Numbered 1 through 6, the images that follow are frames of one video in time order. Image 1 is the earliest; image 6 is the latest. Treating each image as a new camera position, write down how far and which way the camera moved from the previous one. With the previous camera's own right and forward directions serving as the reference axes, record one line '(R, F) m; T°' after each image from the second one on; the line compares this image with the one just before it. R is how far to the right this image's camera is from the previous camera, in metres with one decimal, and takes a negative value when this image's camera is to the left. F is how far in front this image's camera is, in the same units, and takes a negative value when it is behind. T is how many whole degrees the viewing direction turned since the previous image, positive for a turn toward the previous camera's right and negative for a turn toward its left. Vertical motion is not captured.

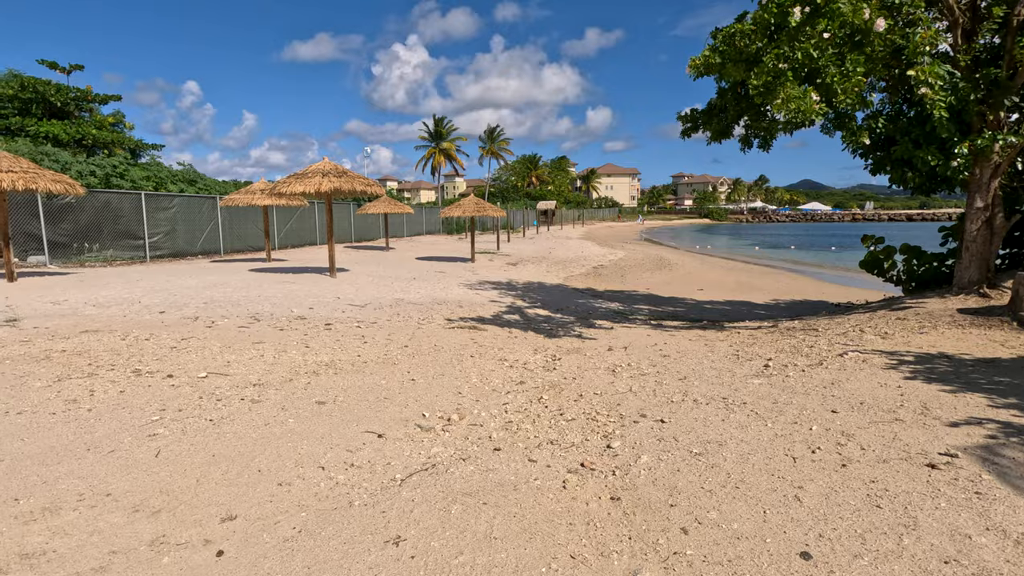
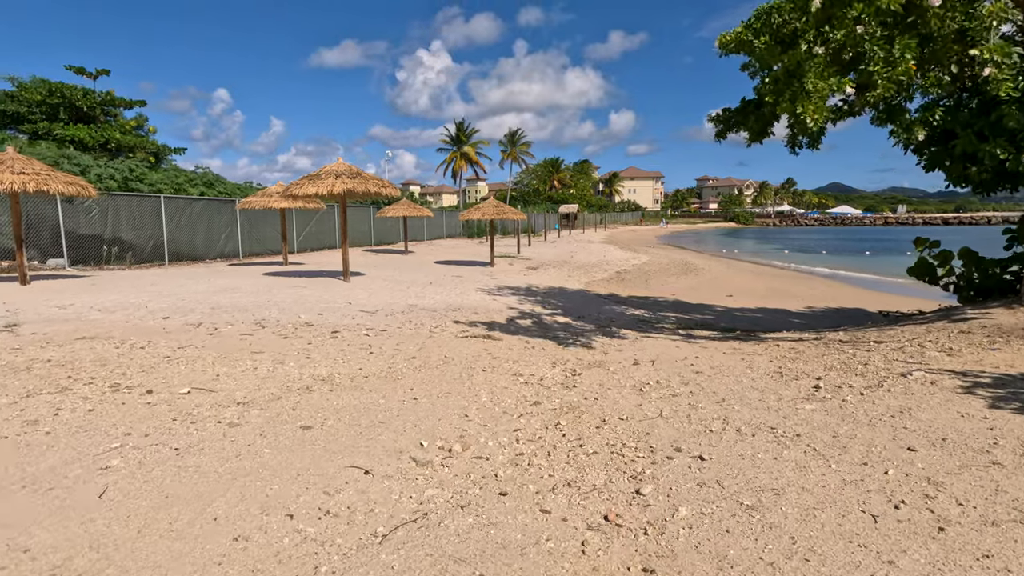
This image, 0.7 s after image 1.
(+0.1, +0.5) m; -2°
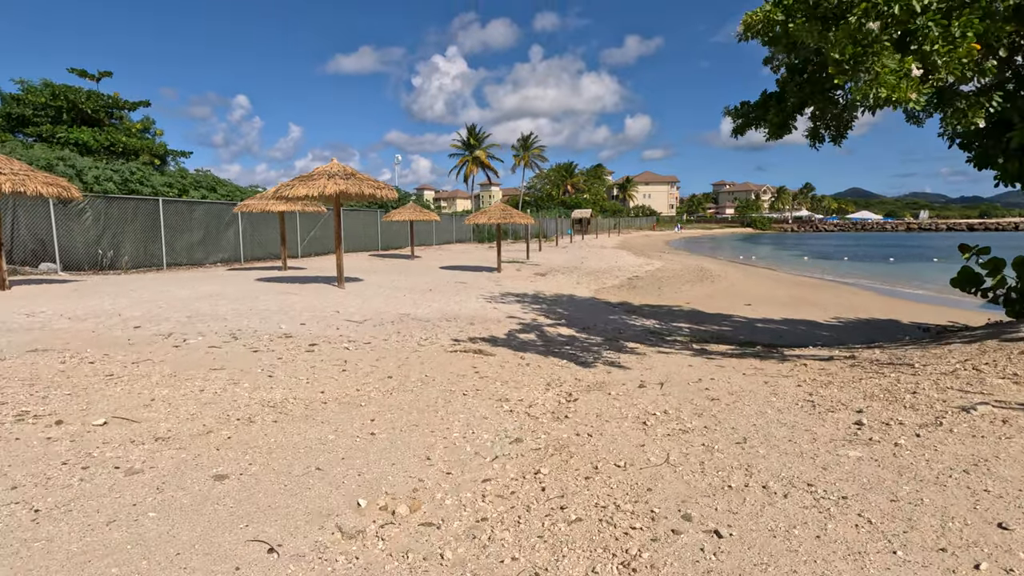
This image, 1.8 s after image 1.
(+0.2, +0.6) m; -2°
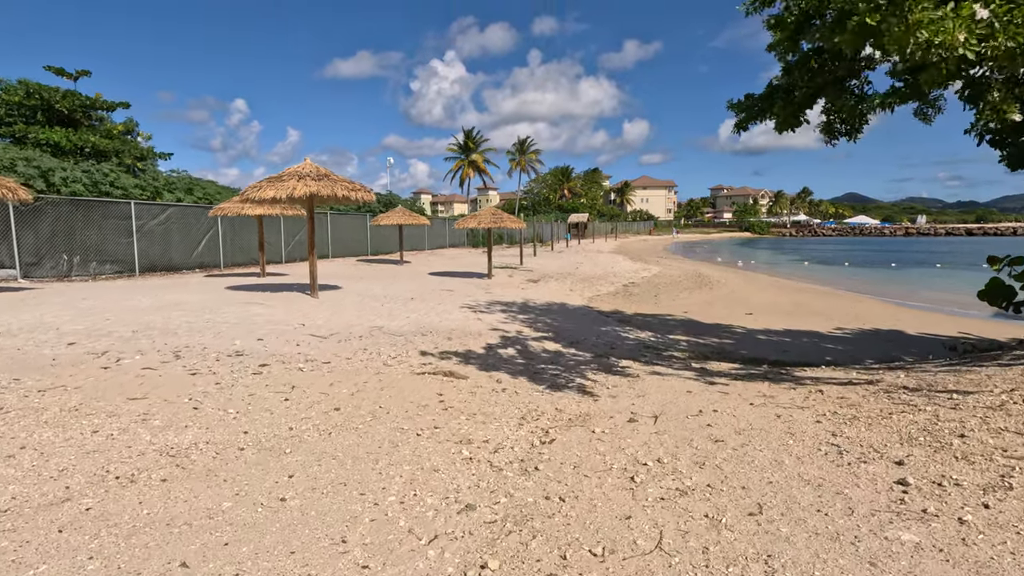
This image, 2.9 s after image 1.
(+0.2, +0.7) m; 0°
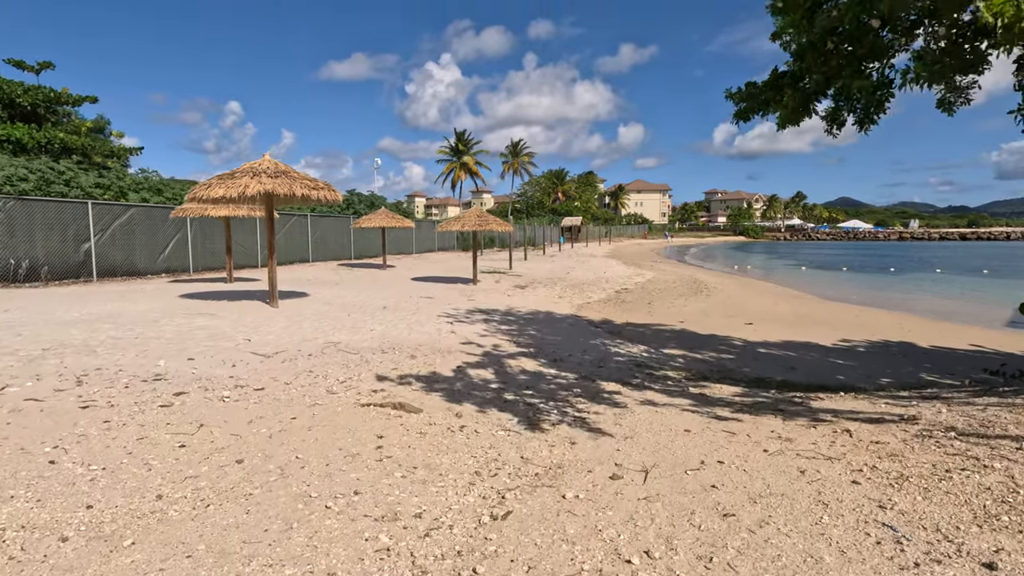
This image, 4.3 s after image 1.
(+0.3, +0.9) m; +1°
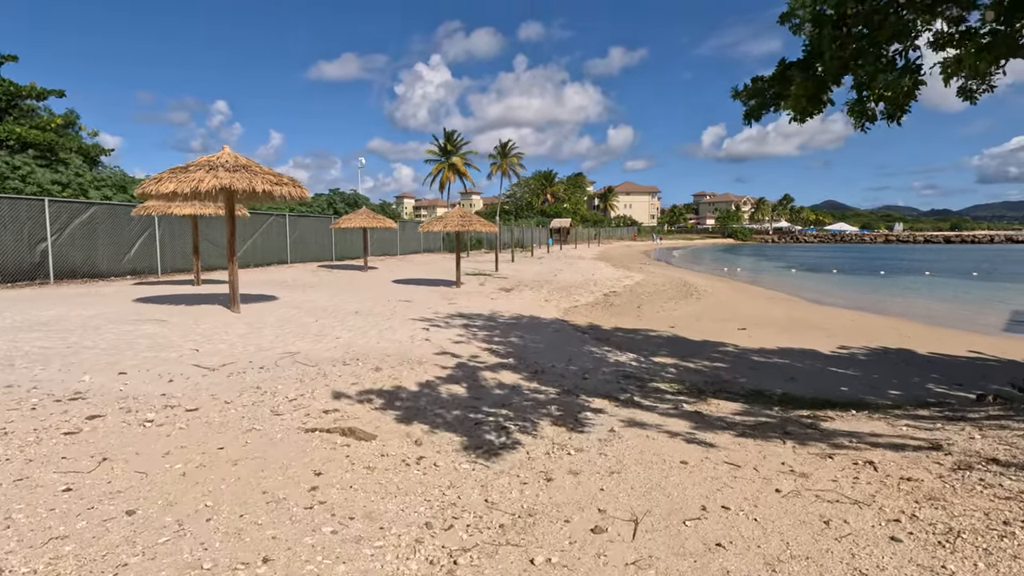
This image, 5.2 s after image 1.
(+0.1, +0.6) m; +1°
